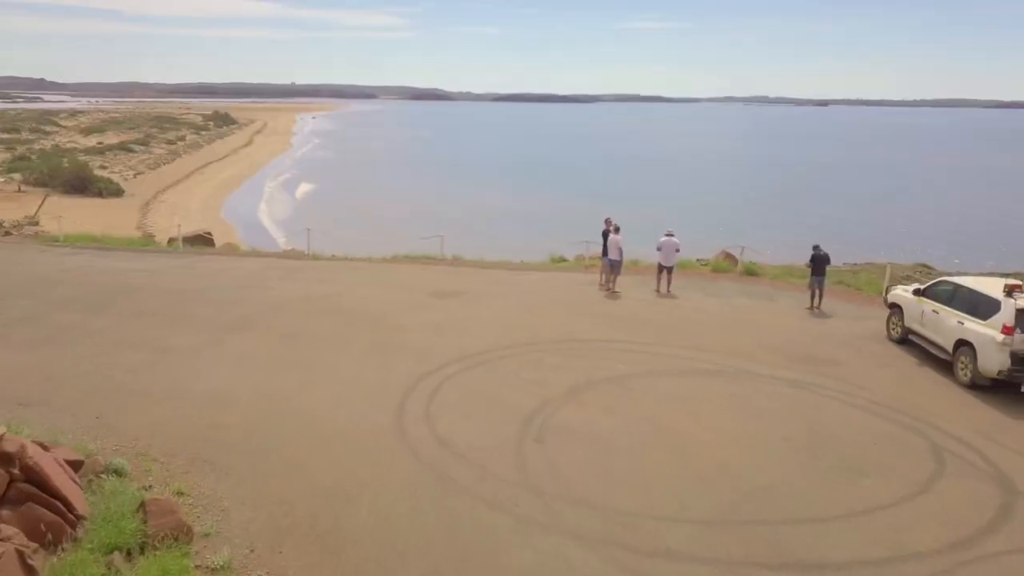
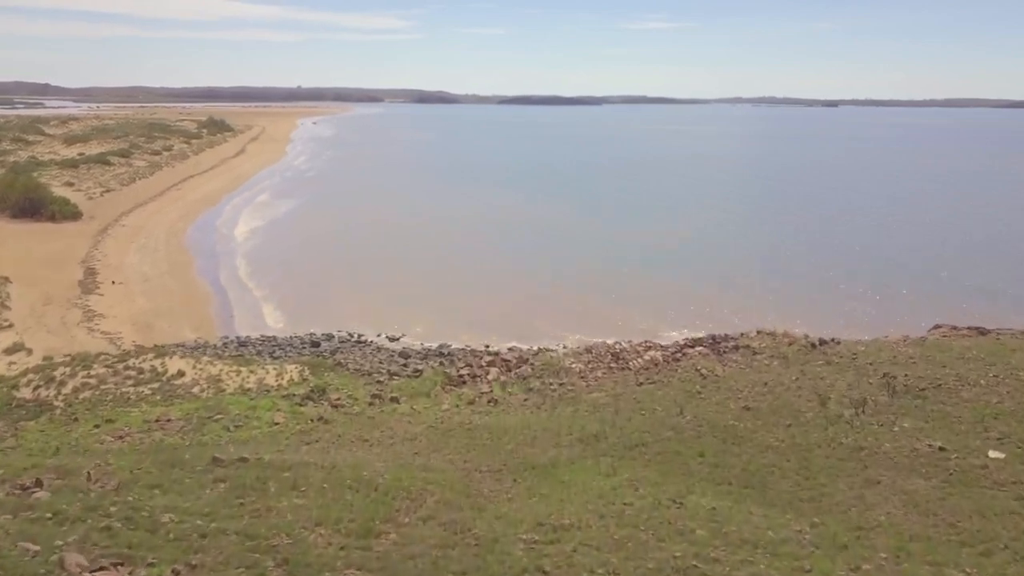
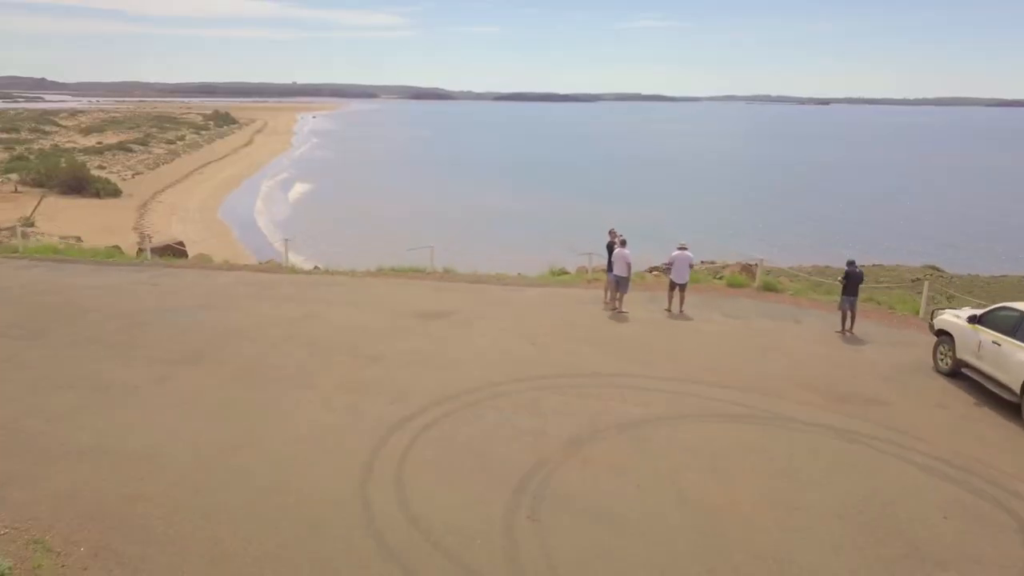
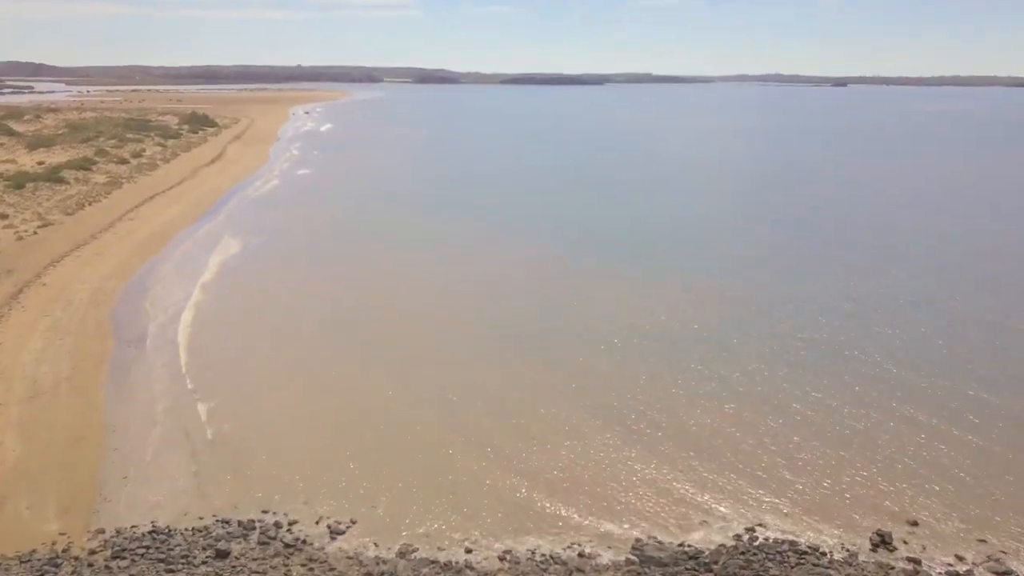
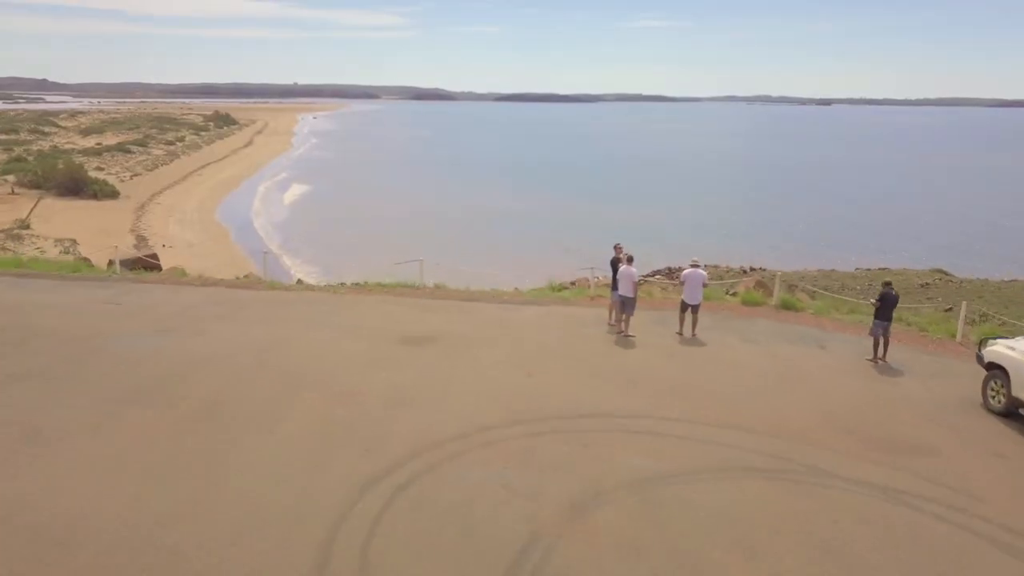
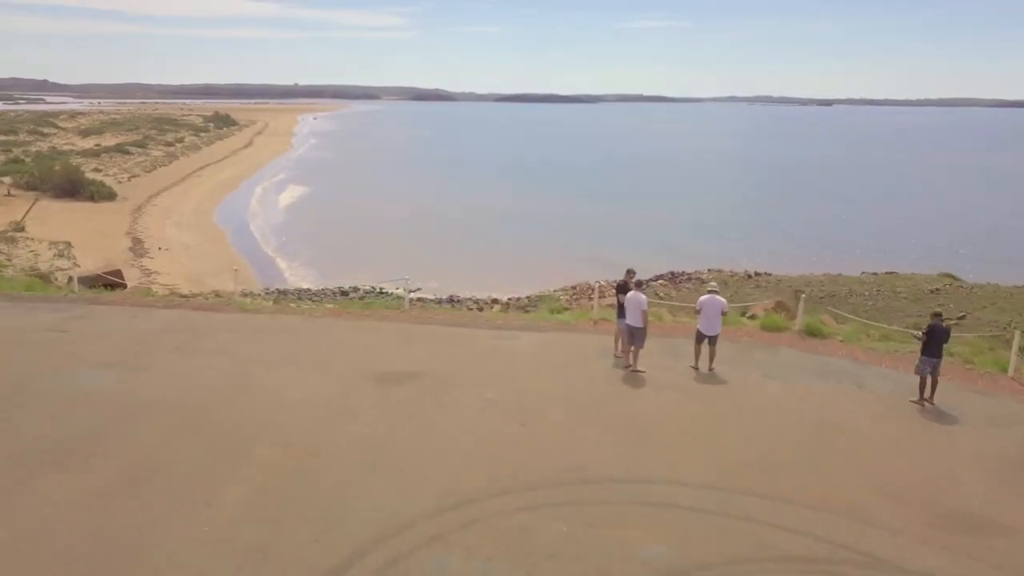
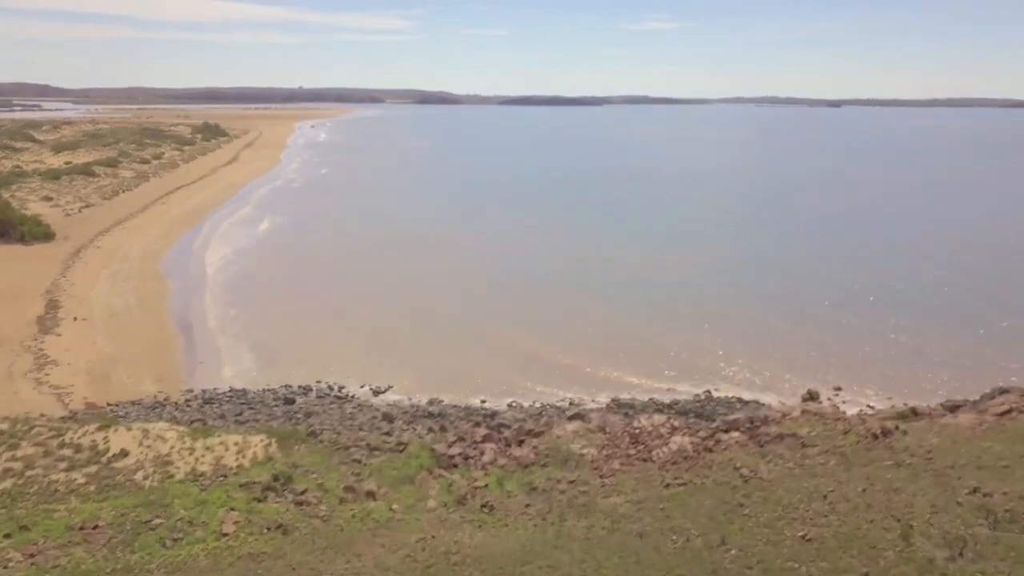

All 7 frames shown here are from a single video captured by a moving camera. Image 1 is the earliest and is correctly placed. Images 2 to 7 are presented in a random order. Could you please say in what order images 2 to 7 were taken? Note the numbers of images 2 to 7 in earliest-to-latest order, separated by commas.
3, 5, 6, 2, 7, 4
